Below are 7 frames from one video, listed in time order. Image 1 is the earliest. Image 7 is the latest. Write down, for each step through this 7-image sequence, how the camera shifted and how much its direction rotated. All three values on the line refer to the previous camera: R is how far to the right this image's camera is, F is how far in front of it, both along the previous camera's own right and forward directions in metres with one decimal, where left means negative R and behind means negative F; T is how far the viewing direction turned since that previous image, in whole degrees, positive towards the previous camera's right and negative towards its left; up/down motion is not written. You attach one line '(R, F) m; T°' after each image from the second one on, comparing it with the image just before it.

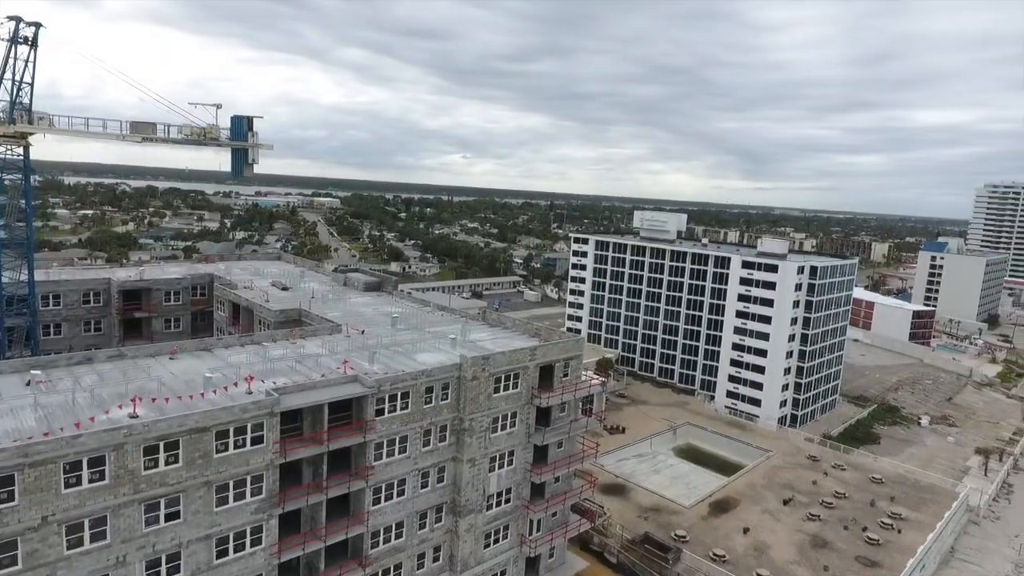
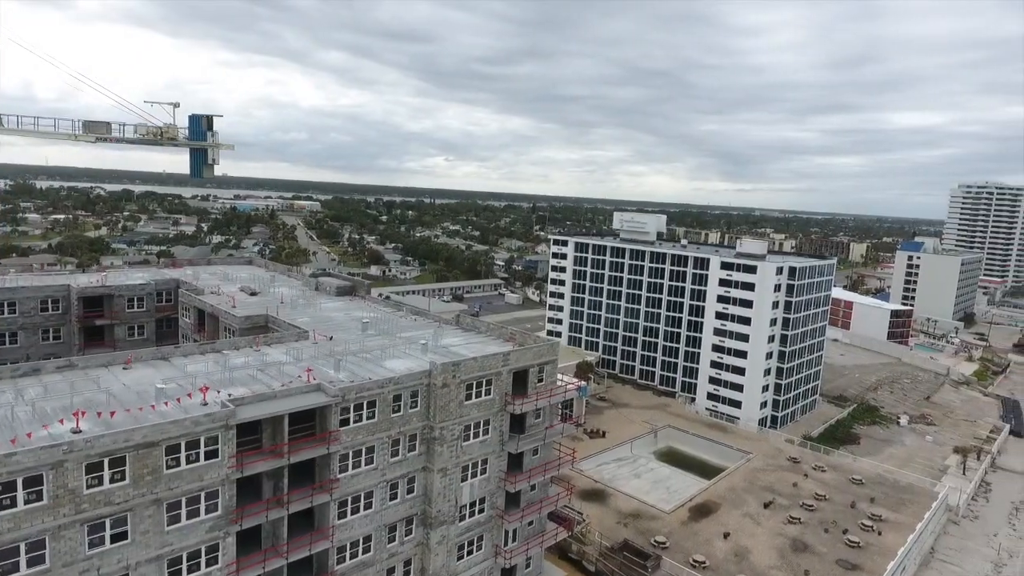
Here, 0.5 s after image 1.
(+0.6, +0.9) m; +1°
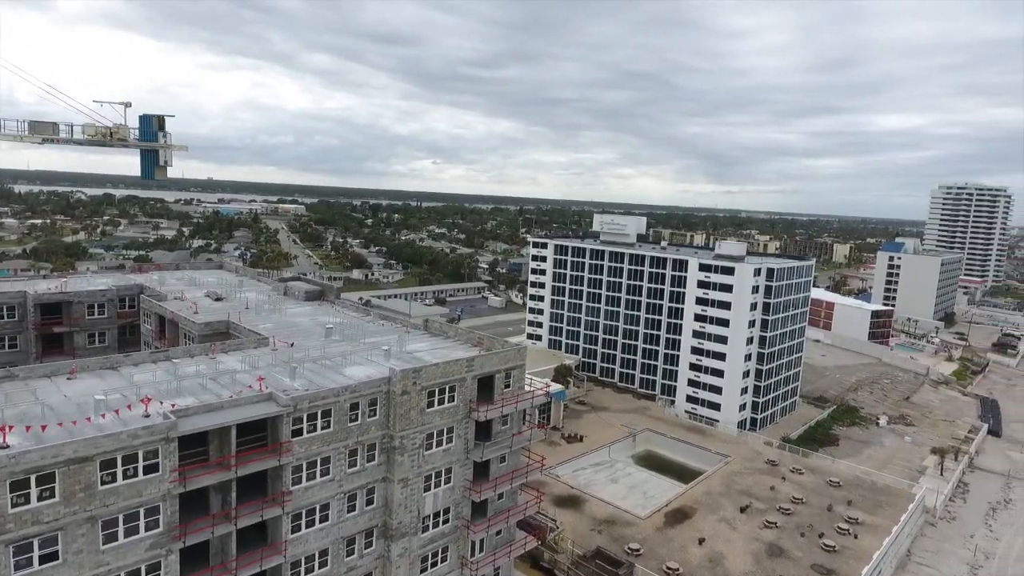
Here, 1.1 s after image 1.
(+1.2, +0.8) m; +1°
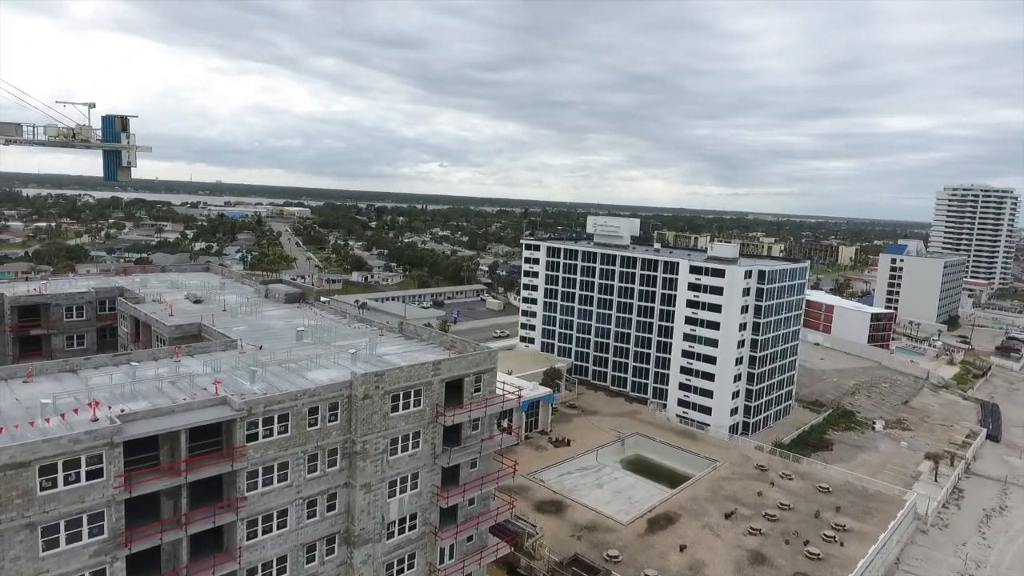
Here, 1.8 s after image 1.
(+1.9, +0.5) m; -1°
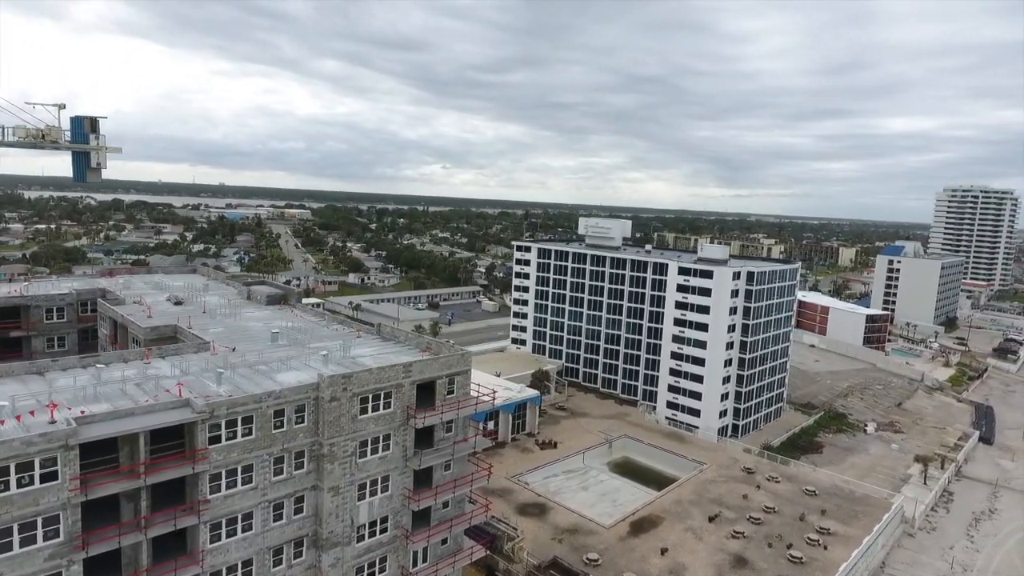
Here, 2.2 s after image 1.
(+1.5, +0.2) m; 0°
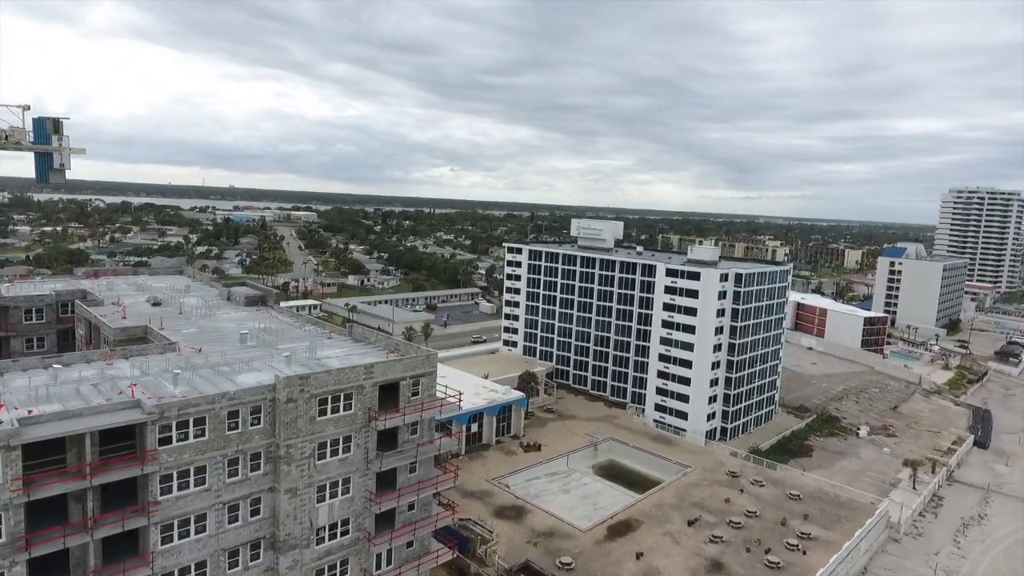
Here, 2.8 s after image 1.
(+2.3, +0.2) m; -1°
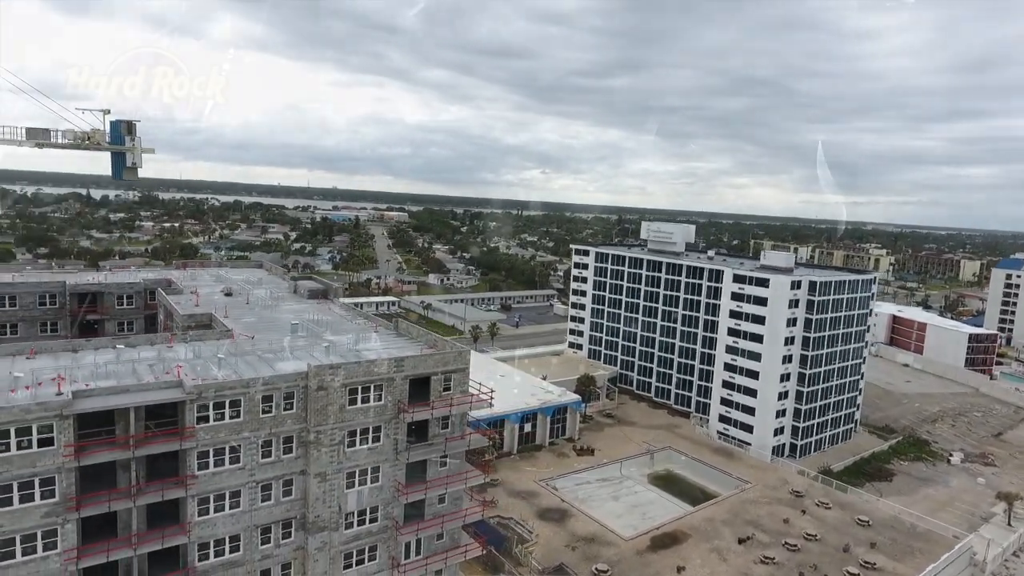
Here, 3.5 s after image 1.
(+2.8, +0.3) m; -8°
